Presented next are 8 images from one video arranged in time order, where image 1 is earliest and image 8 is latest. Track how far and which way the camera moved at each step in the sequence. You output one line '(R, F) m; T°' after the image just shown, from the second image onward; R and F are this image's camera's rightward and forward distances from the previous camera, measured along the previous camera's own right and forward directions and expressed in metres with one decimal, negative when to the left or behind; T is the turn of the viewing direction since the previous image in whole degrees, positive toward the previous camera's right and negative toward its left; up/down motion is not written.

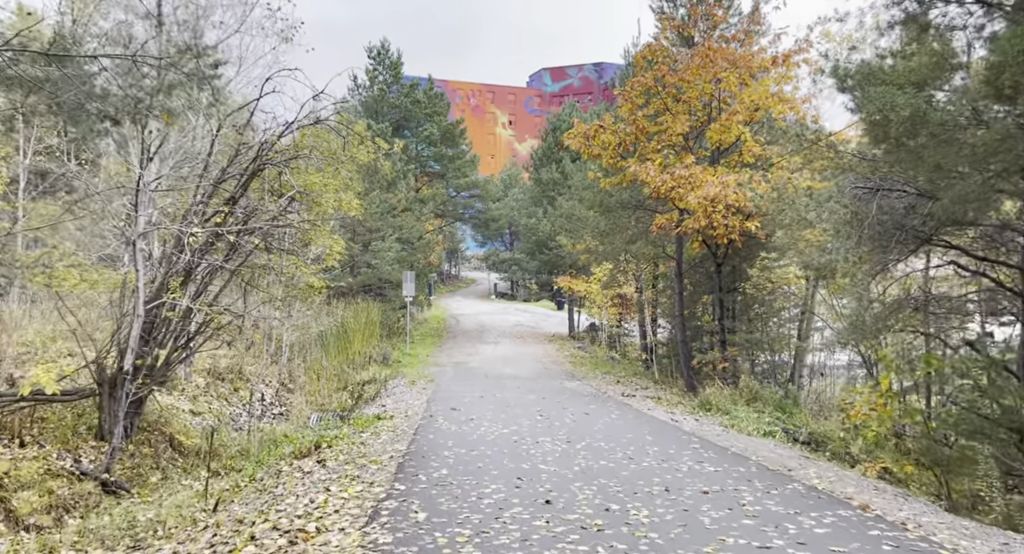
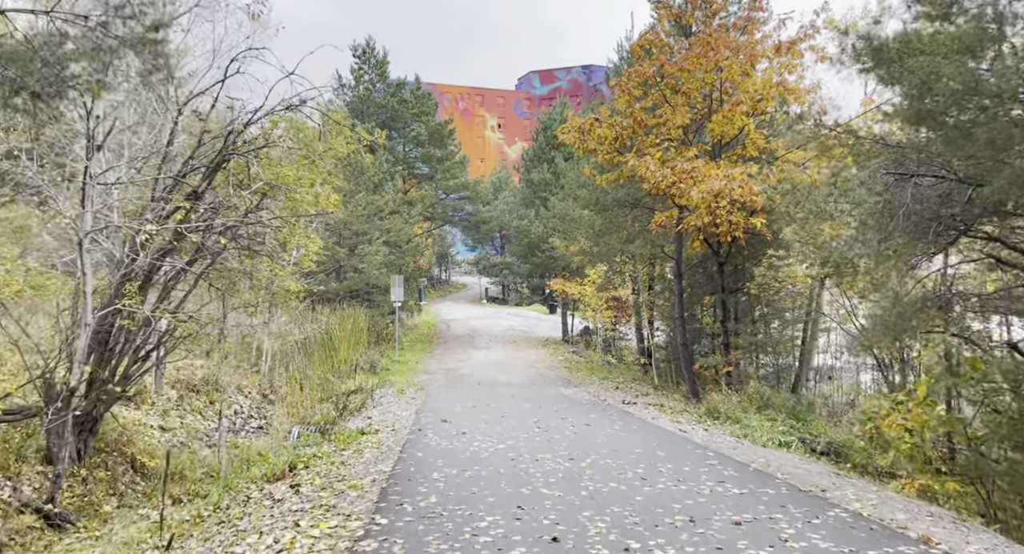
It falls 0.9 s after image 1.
(0.0, +1.0) m; +1°
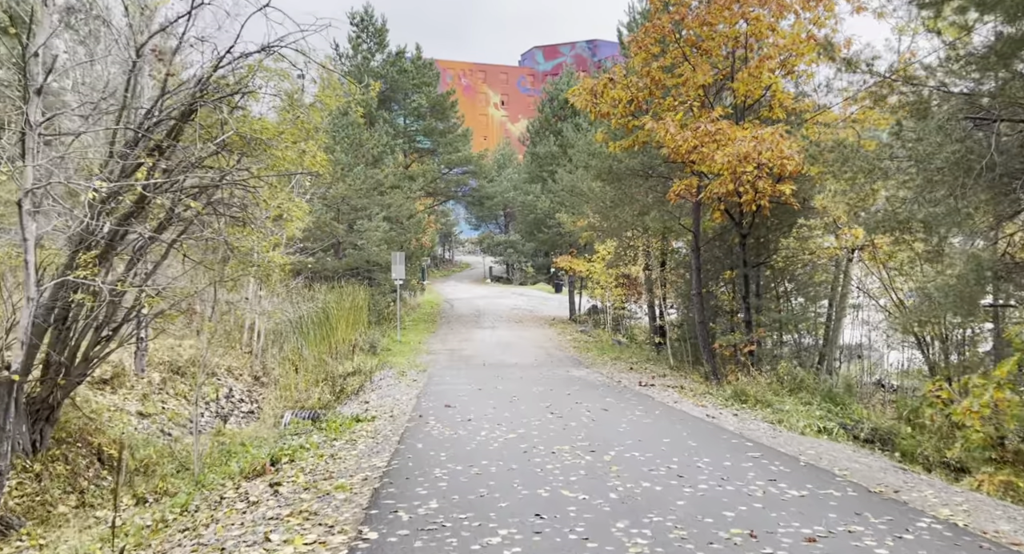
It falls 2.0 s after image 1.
(-0.1, +1.2) m; 0°
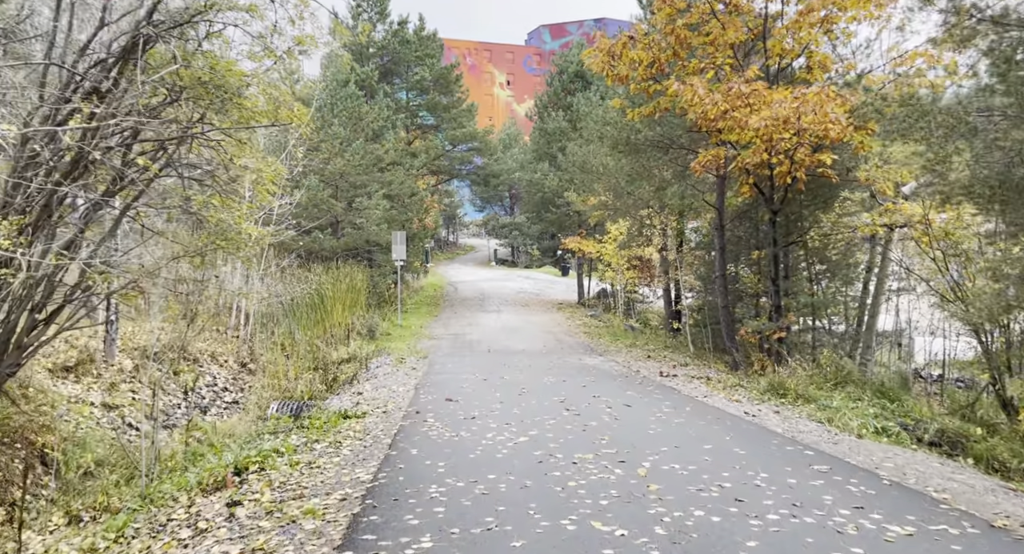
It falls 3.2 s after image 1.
(-0.1, +1.5) m; 0°
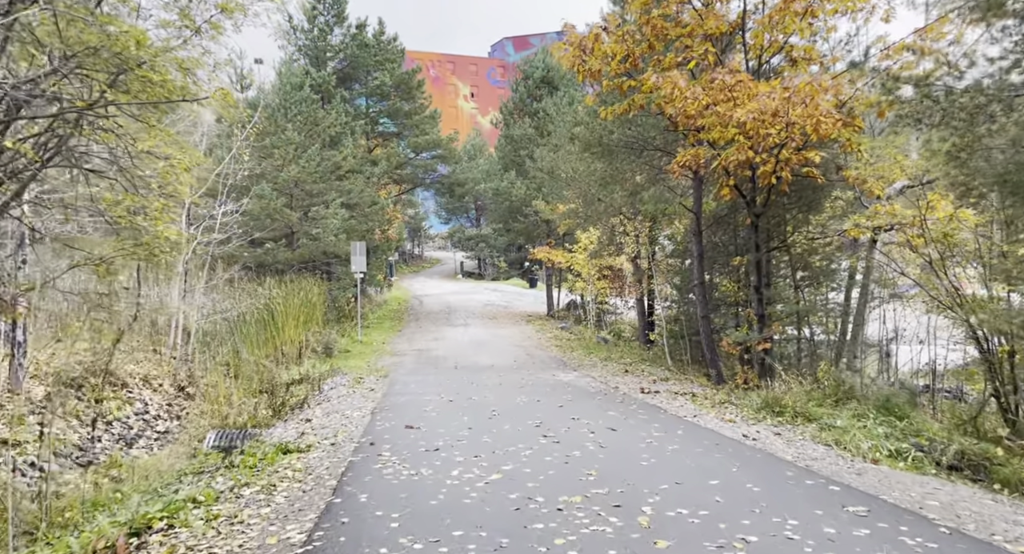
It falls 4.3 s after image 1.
(0.0, +1.2) m; +2°
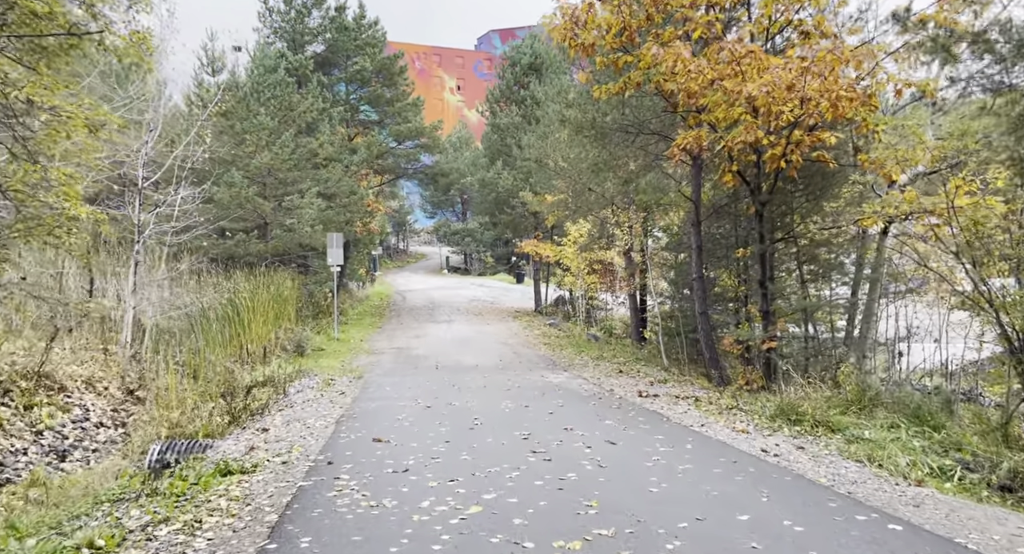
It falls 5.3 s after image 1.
(0.0, +1.3) m; +1°
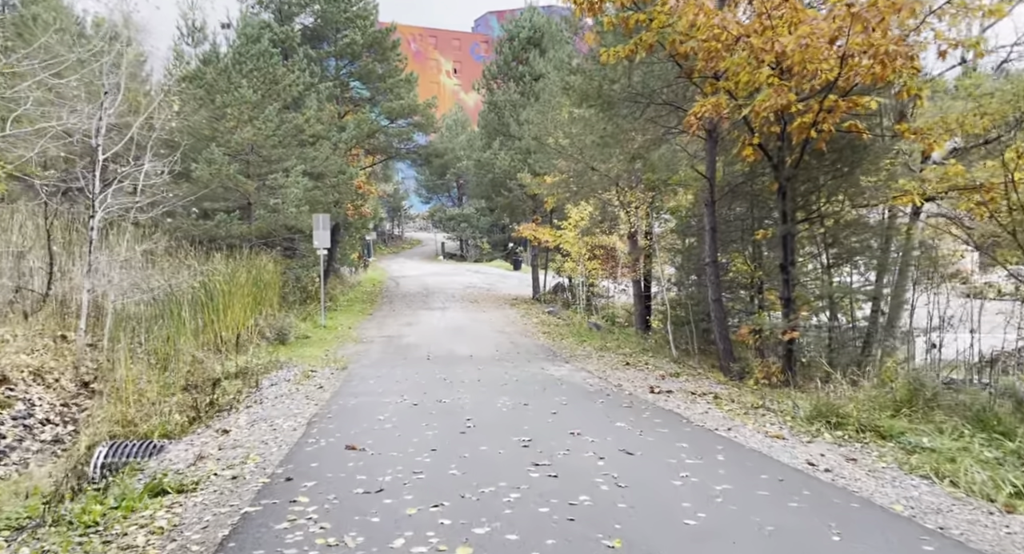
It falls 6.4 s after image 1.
(0.0, +1.3) m; 0°
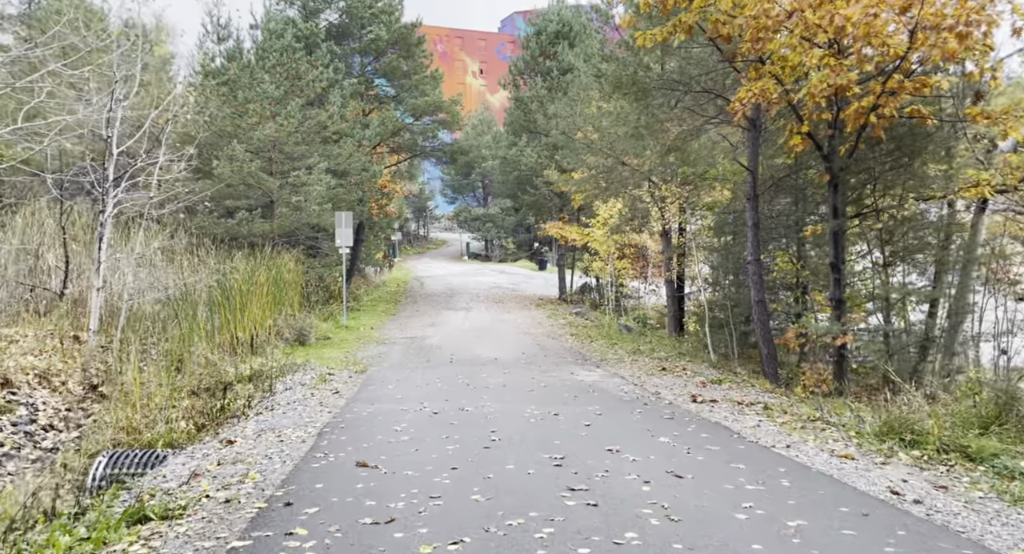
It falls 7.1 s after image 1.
(-0.1, +0.8) m; -2°
